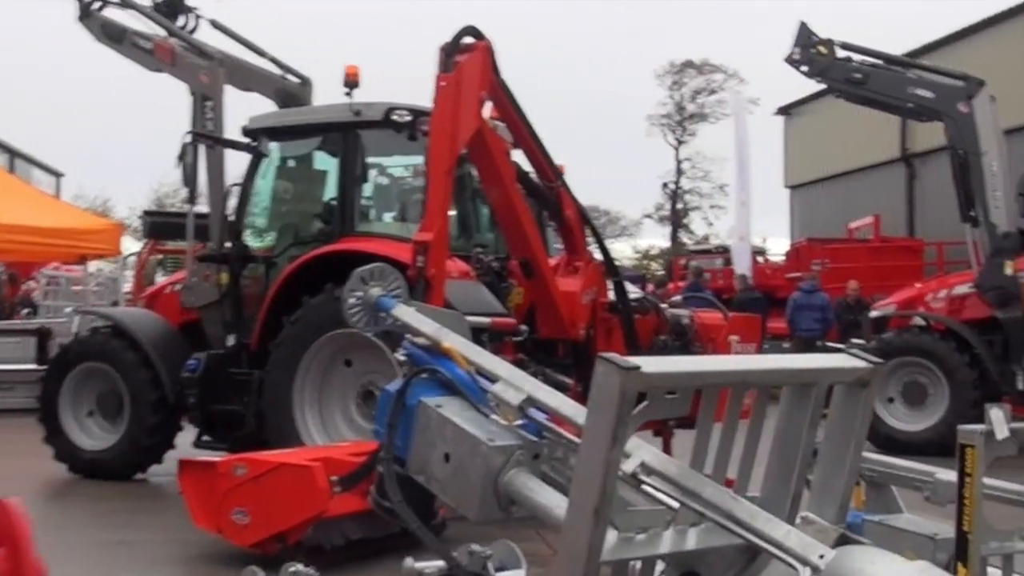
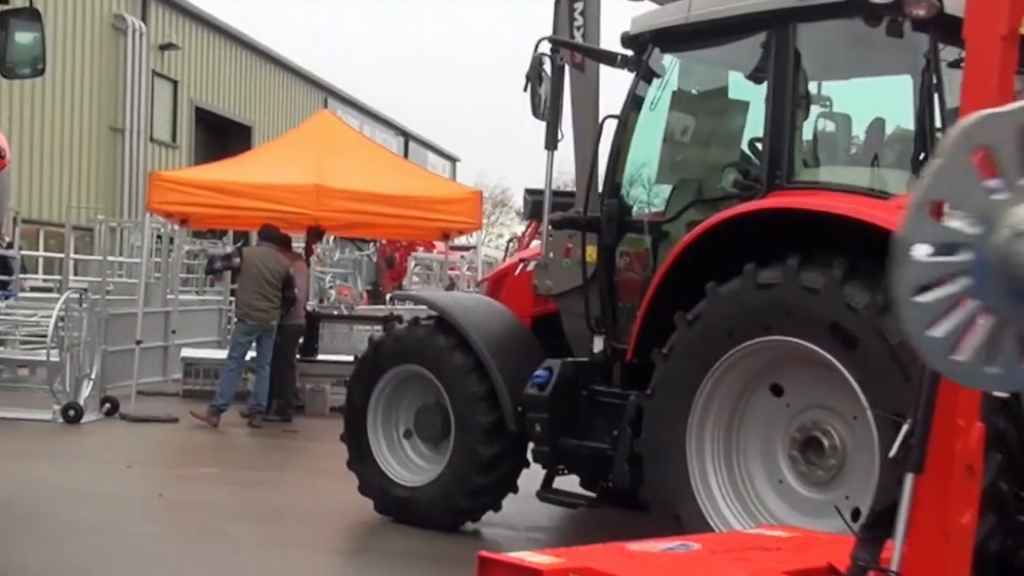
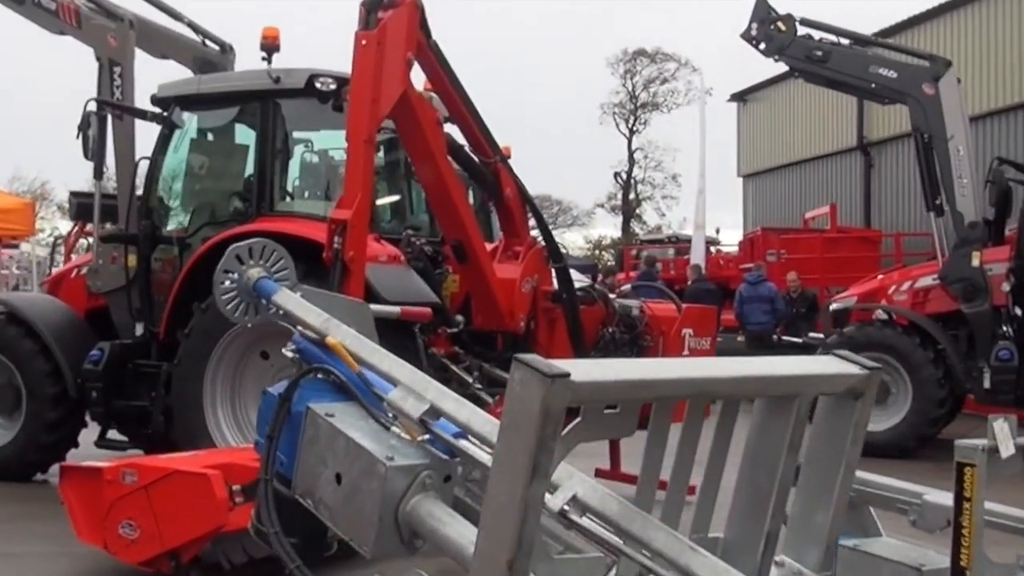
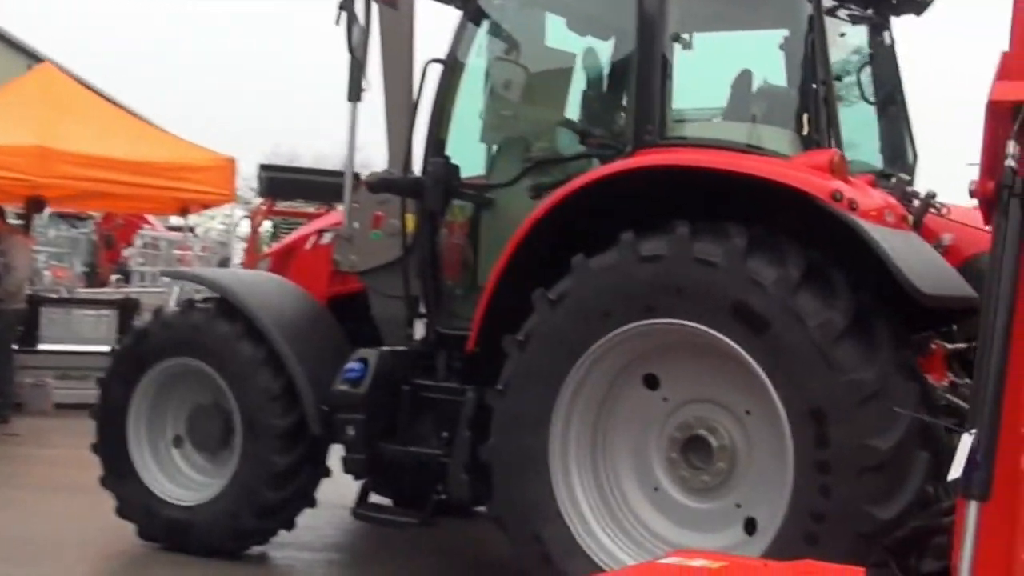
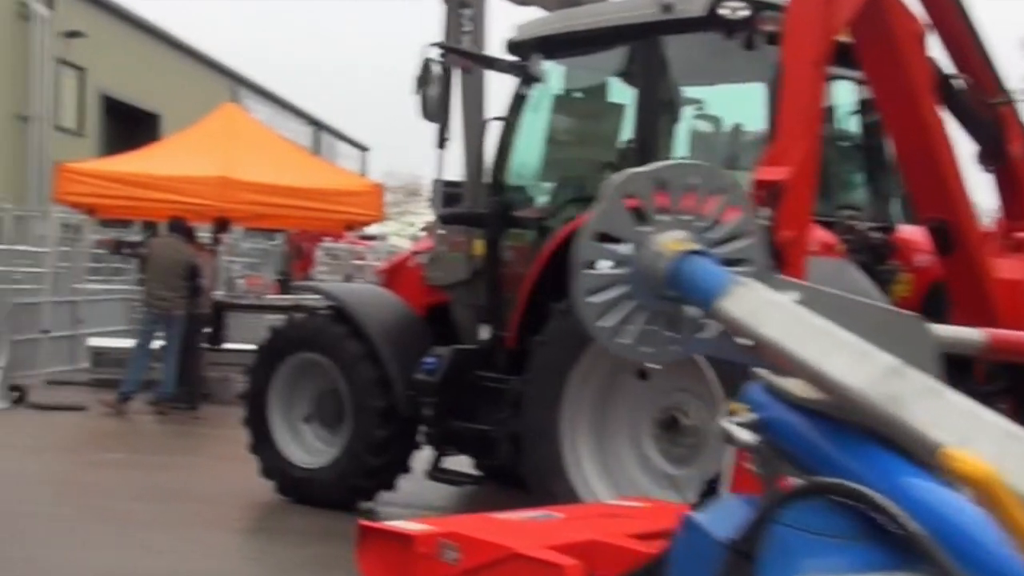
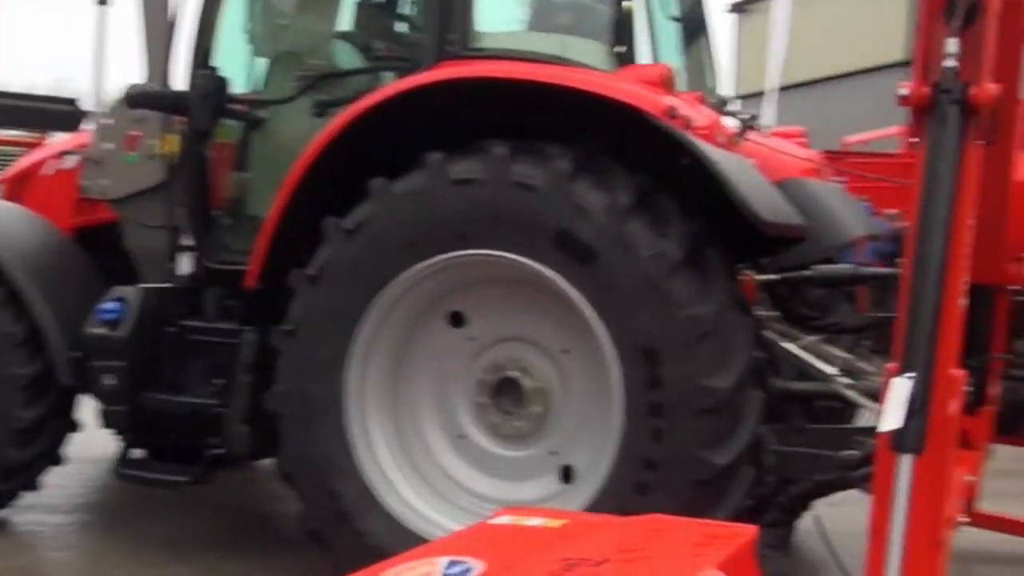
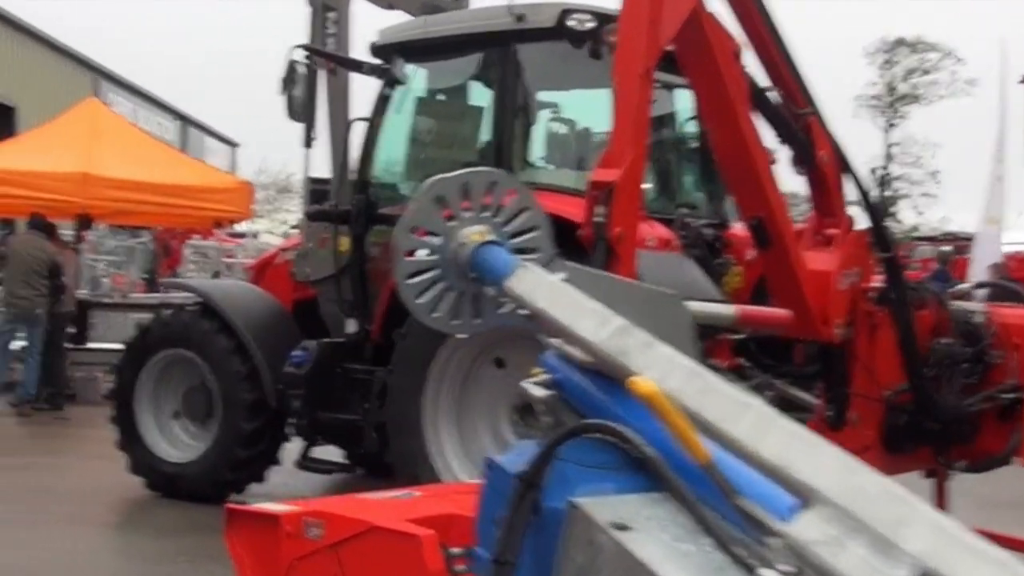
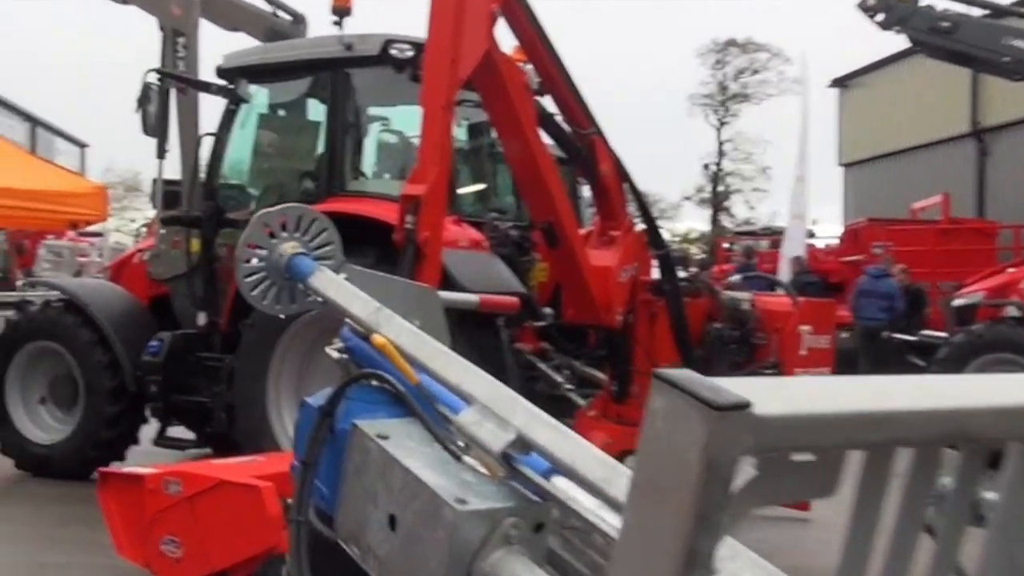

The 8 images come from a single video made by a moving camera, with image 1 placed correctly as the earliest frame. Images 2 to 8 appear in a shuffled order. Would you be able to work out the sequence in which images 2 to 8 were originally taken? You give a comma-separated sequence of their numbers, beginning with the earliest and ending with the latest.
3, 8, 7, 5, 2, 4, 6
